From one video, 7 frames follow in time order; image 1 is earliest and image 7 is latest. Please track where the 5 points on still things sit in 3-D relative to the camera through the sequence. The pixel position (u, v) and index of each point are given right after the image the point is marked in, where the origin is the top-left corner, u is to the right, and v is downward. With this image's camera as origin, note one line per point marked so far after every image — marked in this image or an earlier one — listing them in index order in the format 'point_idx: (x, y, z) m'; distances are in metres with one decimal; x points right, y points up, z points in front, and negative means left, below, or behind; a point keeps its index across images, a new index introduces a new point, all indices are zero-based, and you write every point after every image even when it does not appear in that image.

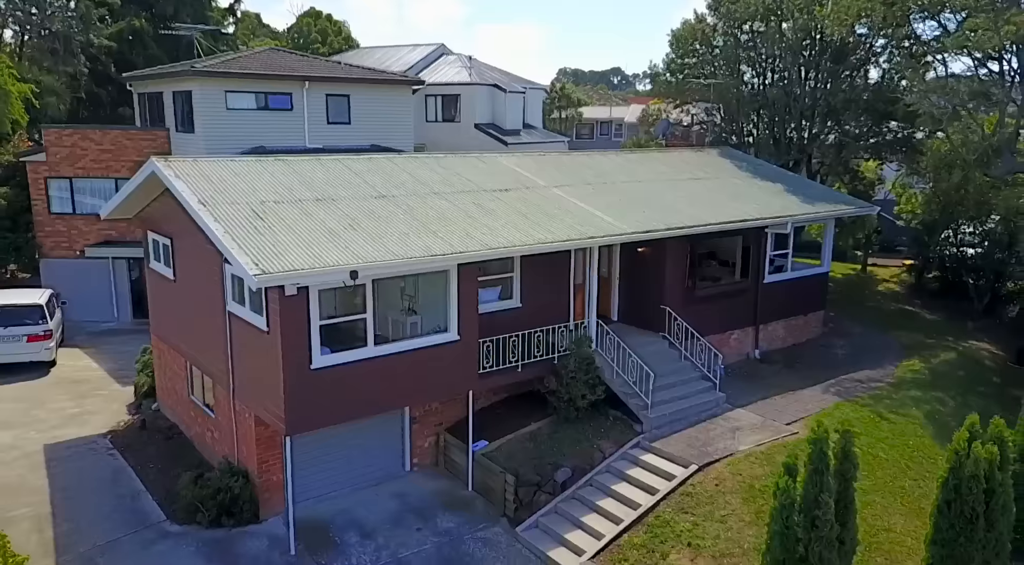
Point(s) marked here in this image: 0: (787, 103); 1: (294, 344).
0: (+6.6, +4.2, +19.1) m
1: (-2.6, -0.7, +9.9) m
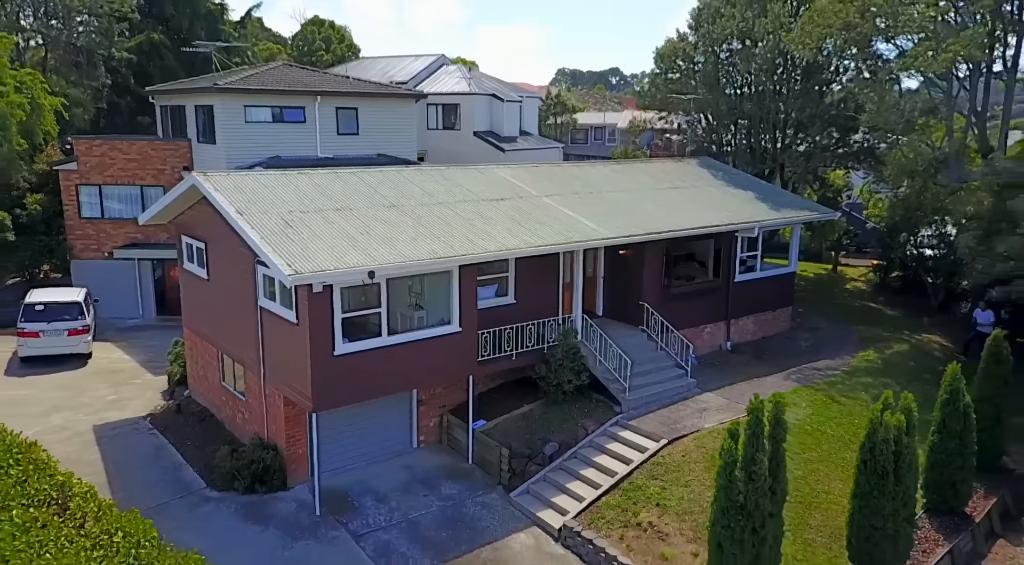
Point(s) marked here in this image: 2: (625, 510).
0: (+6.5, +4.2, +20.8) m
1: (-2.7, -0.7, +11.6) m
2: (+1.6, -3.2, +11.4) m
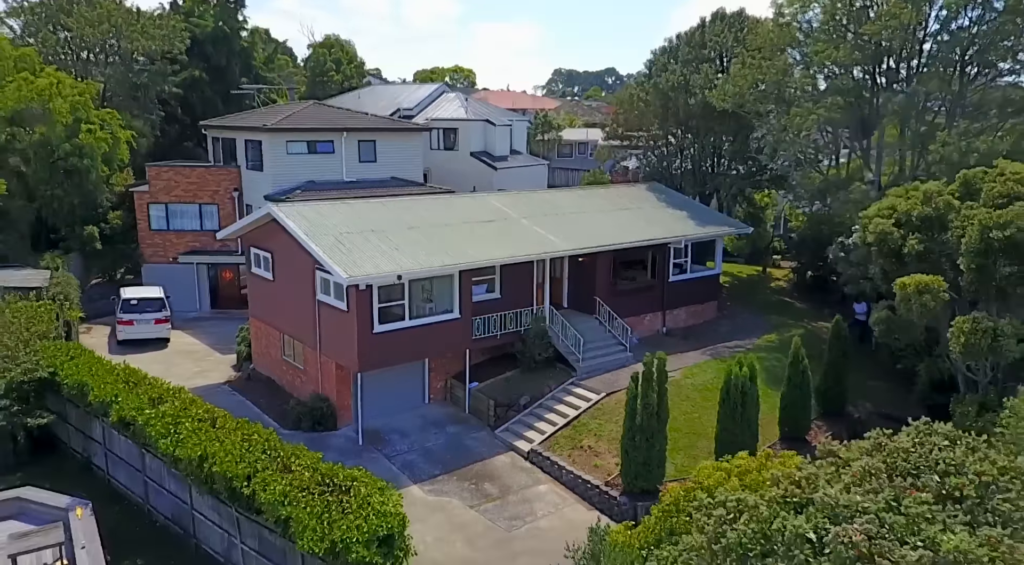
0: (+6.1, +4.2, +26.0) m
1: (-3.1, -0.7, +16.8) m
2: (+1.2, -3.2, +16.6) m
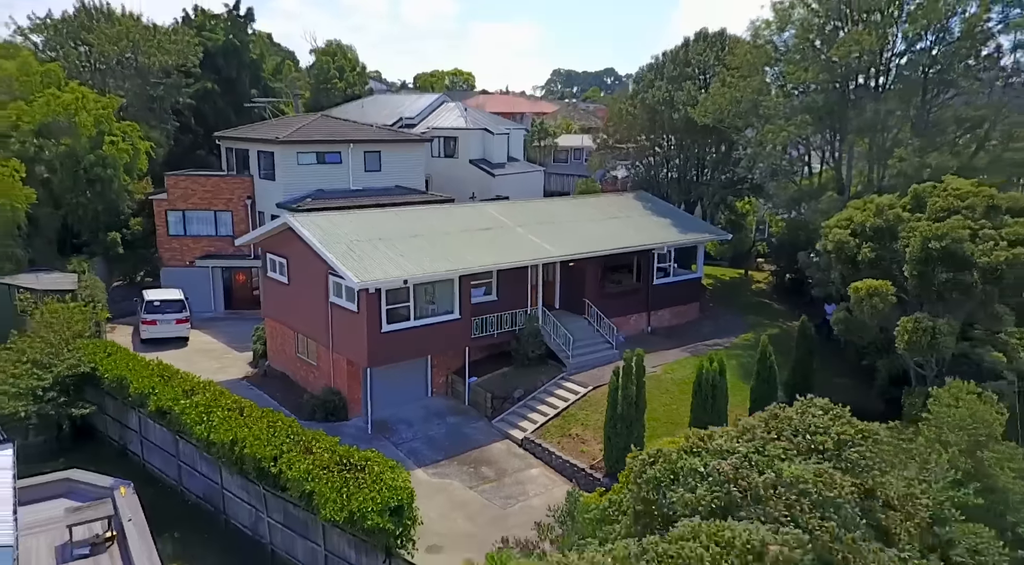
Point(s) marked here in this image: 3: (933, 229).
0: (+6.0, +4.1, +27.8) m
1: (-3.2, -0.8, +18.5) m
2: (+1.1, -3.3, +18.3) m
3: (+8.2, +1.0, +15.8) m
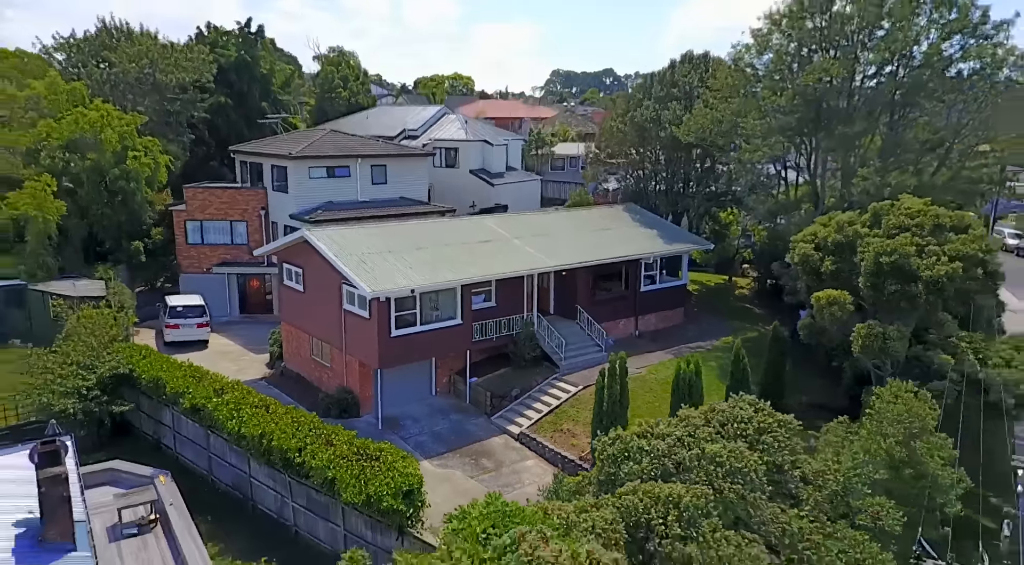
0: (+5.9, +3.9, +29.7) m
1: (-3.2, -1.0, +20.4) m
2: (+1.1, -3.5, +20.2) m
3: (+8.1, +0.8, +17.7) m
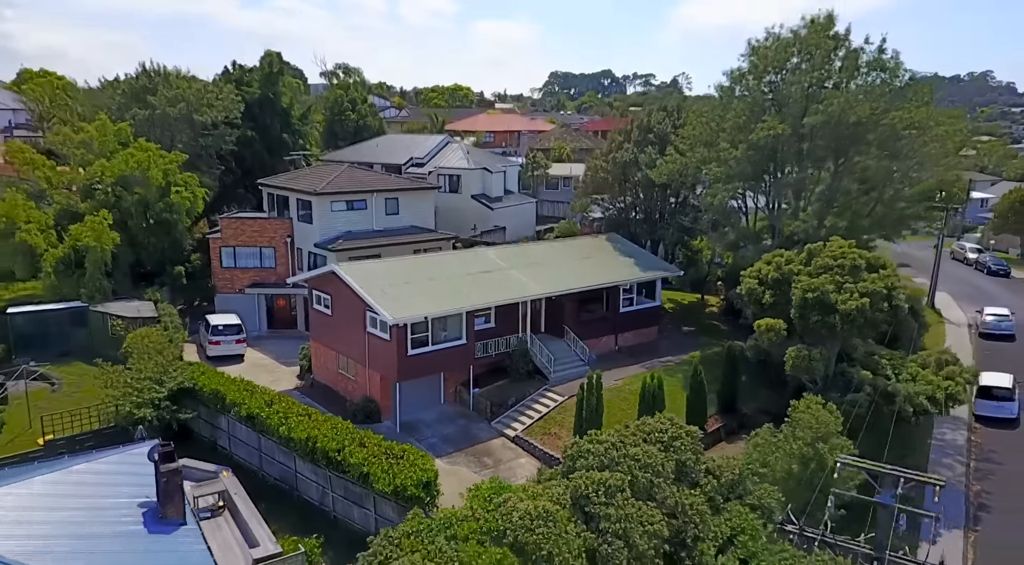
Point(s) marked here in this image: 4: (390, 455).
0: (+5.8, +3.1, +33.7) m
1: (-3.3, -1.9, +24.5) m
2: (+1.0, -4.3, +24.3) m
3: (+8.0, -0.1, +21.8) m
4: (-2.9, -4.2, +19.6) m
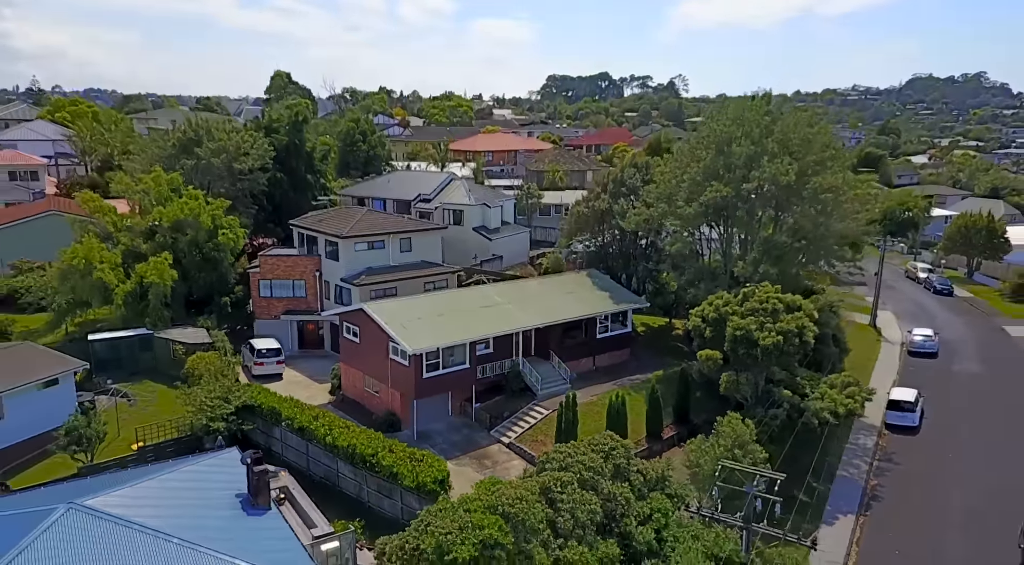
0: (+5.6, +1.8, +39.8) m
1: (-3.5, -3.3, +30.5) m
2: (+0.8, -5.7, +30.4) m
3: (+7.8, -1.4, +27.8) m
4: (-3.1, -5.6, +25.7) m
